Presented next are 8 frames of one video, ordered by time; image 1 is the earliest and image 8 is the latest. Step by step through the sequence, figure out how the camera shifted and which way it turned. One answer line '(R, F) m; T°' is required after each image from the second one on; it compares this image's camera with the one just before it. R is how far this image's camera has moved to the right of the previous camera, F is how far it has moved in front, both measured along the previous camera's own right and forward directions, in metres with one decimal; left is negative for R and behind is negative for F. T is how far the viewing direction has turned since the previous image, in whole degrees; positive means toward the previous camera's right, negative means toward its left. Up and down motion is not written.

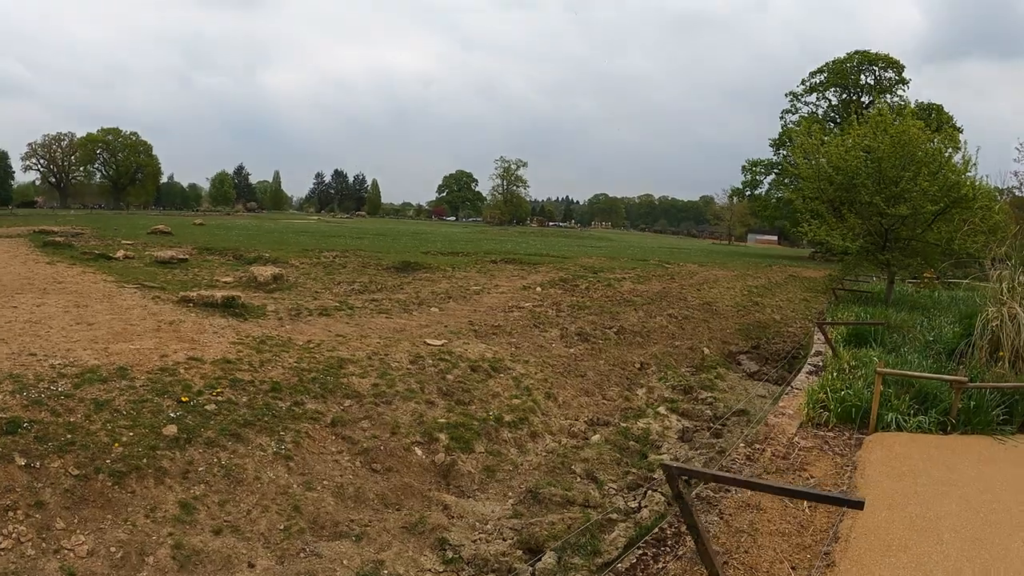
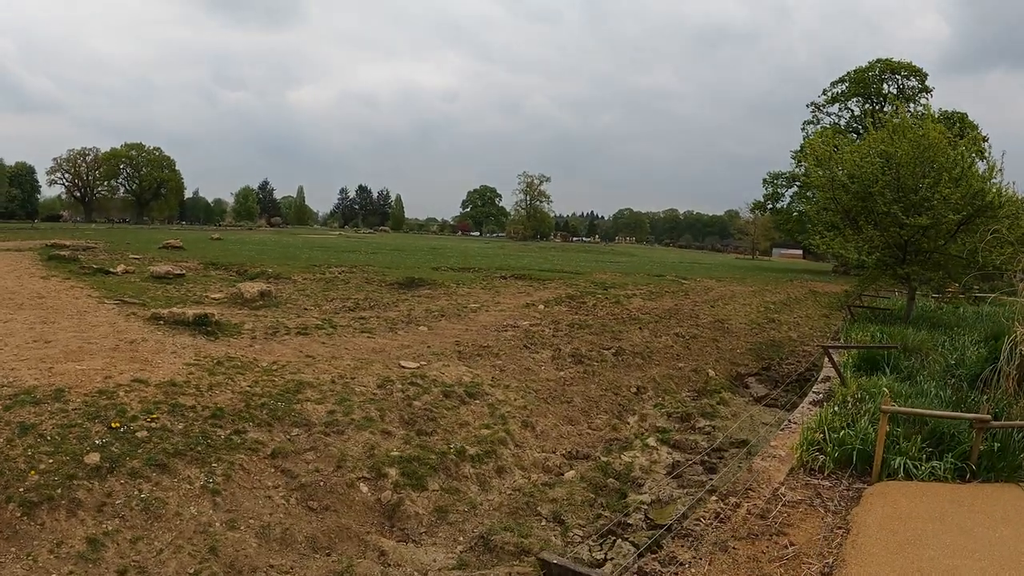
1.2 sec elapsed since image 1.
(+0.9, +0.7) m; -3°
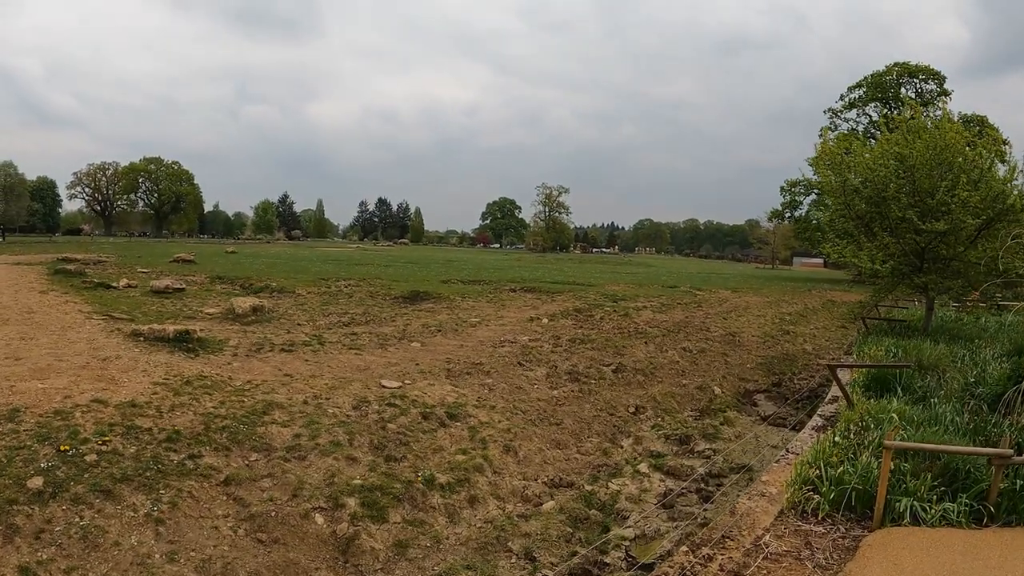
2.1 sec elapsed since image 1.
(+0.6, +0.5) m; -3°
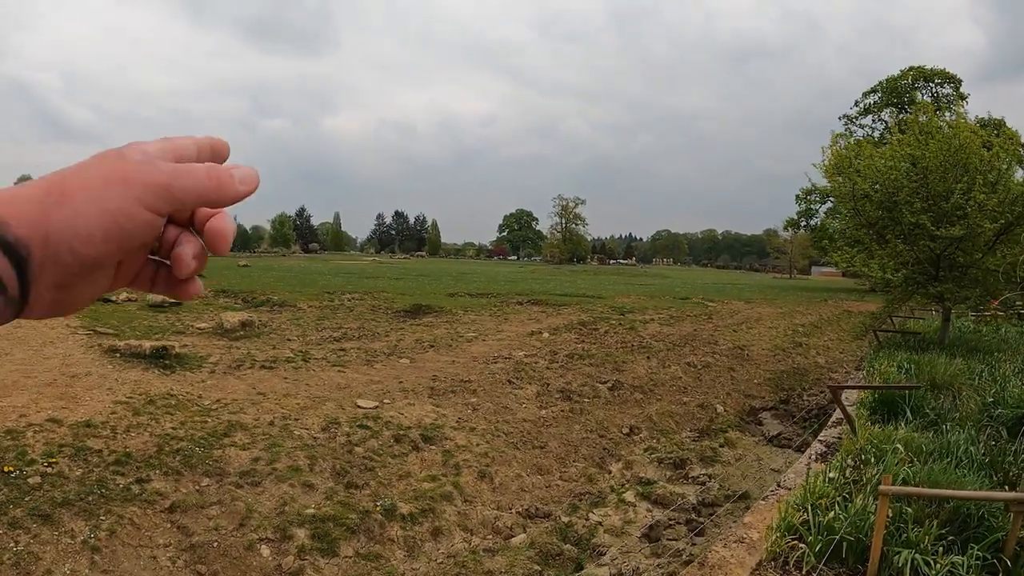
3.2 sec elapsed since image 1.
(+0.6, +0.5) m; -3°
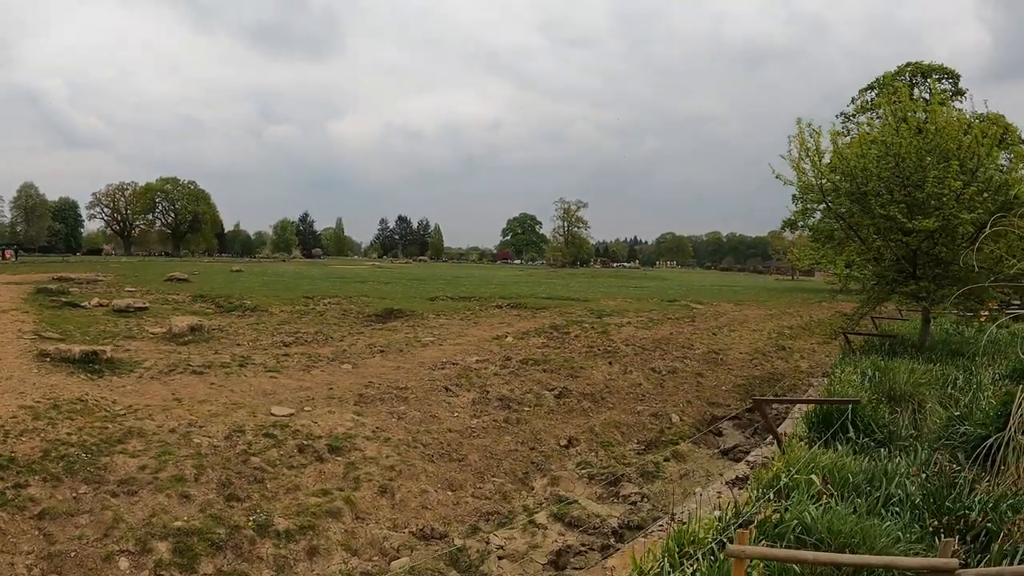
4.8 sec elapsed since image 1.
(+1.4, +0.4) m; -3°
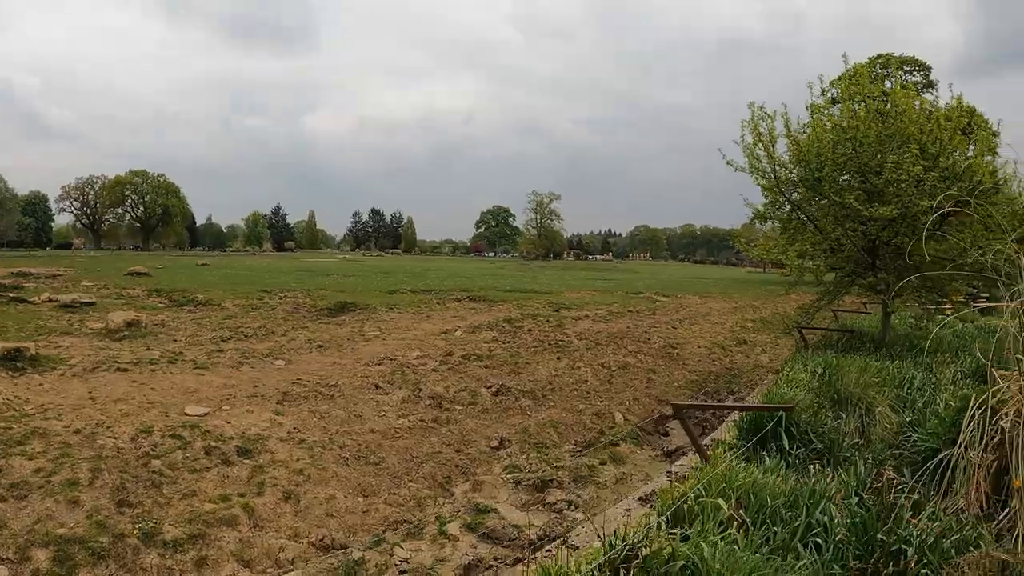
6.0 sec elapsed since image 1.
(+0.8, +0.2) m; +1°
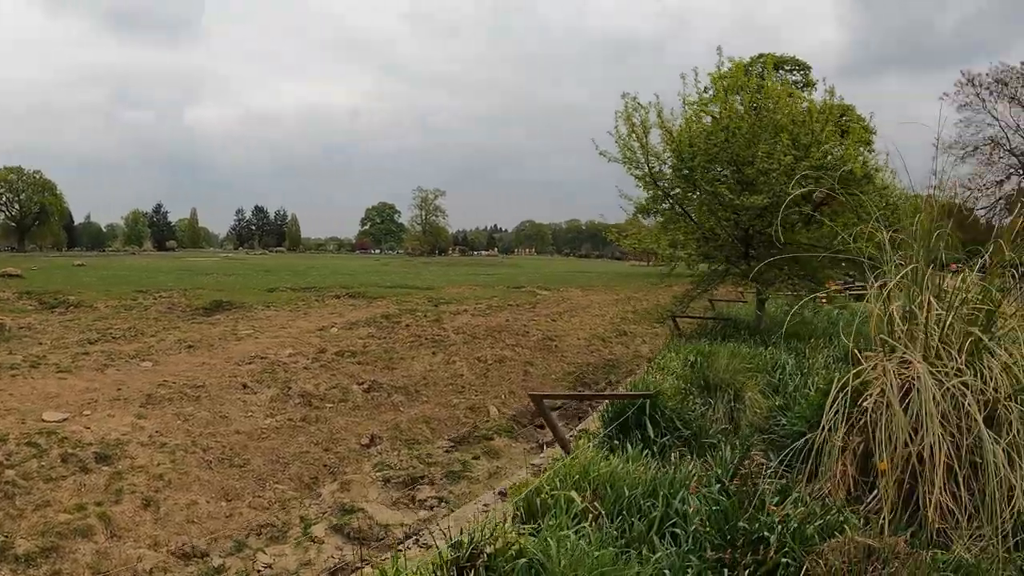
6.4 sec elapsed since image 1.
(+0.4, -0.3) m; +9°
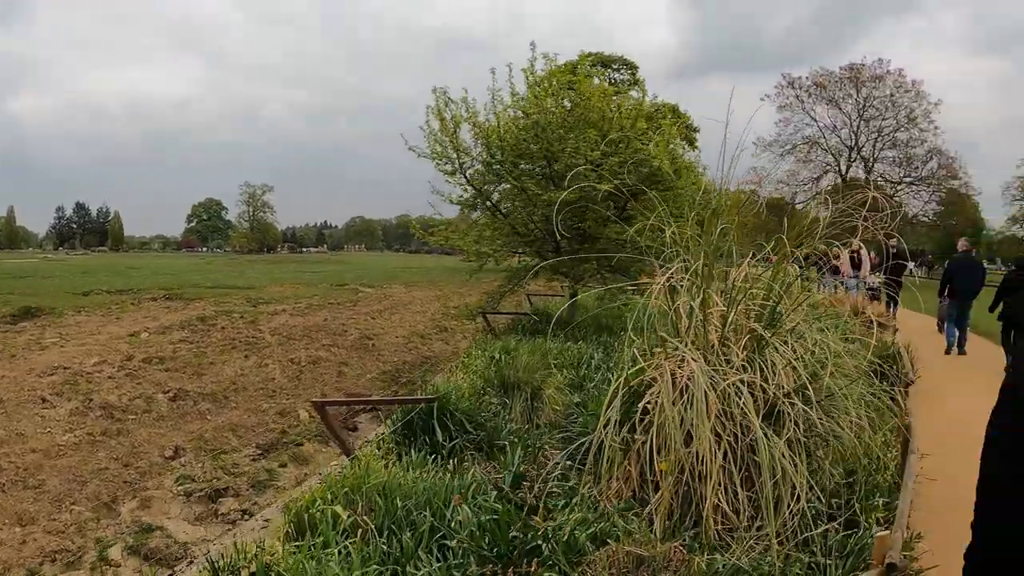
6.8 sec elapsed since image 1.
(+1.2, -0.7) m; +10°
